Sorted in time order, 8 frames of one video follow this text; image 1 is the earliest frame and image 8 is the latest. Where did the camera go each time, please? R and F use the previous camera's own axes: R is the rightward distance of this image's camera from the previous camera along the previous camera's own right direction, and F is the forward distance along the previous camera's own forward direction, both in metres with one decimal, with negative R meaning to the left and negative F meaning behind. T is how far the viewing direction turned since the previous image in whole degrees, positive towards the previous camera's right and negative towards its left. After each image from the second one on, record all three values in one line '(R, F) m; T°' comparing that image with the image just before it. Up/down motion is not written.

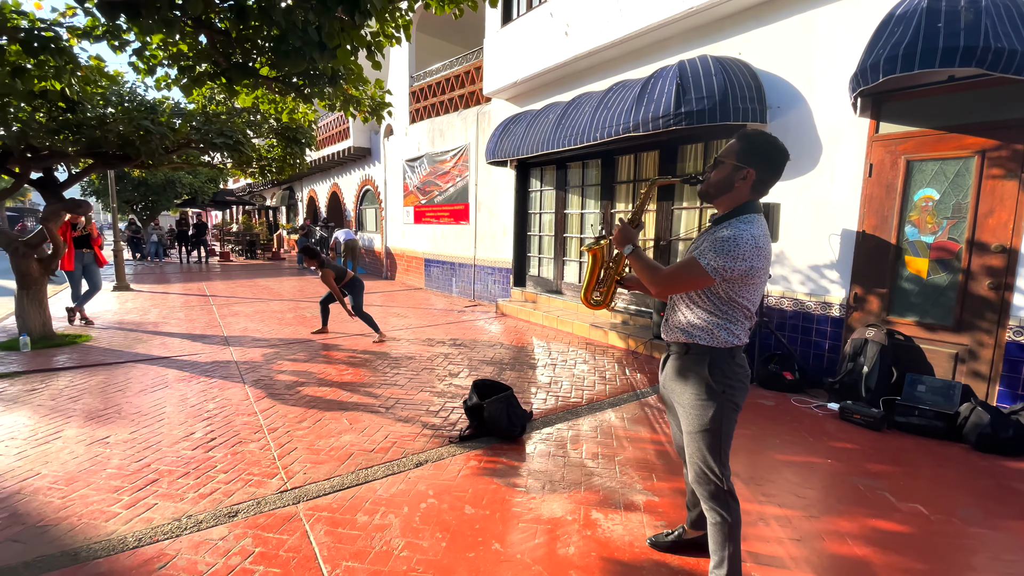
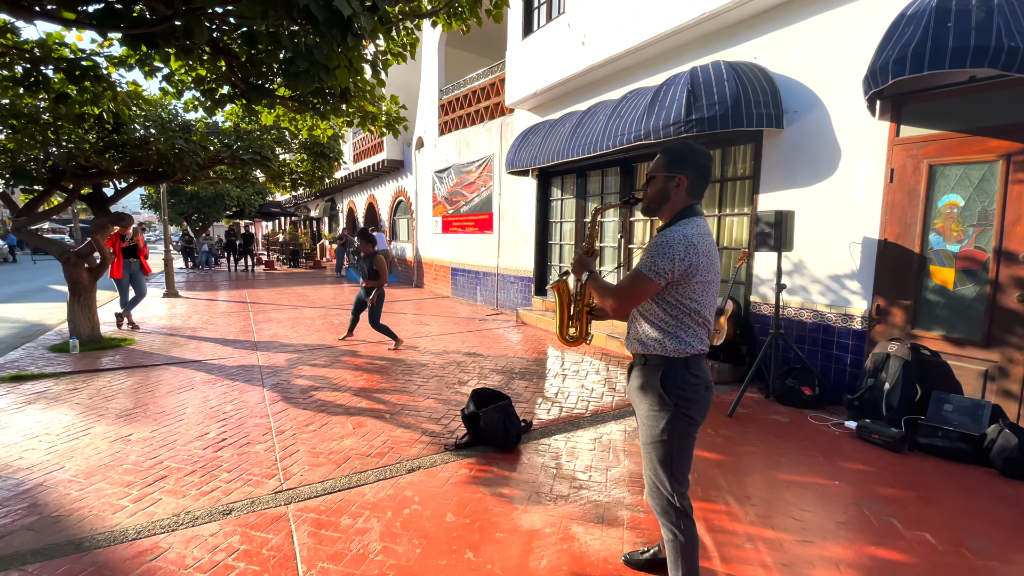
(+0.4, 0.0) m; -5°
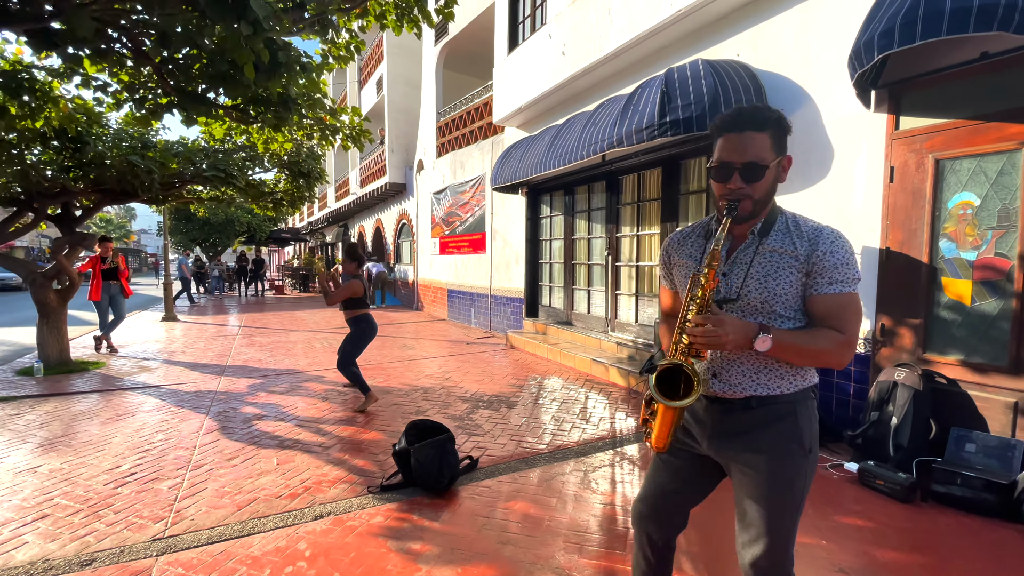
(+0.7, +0.5) m; -3°
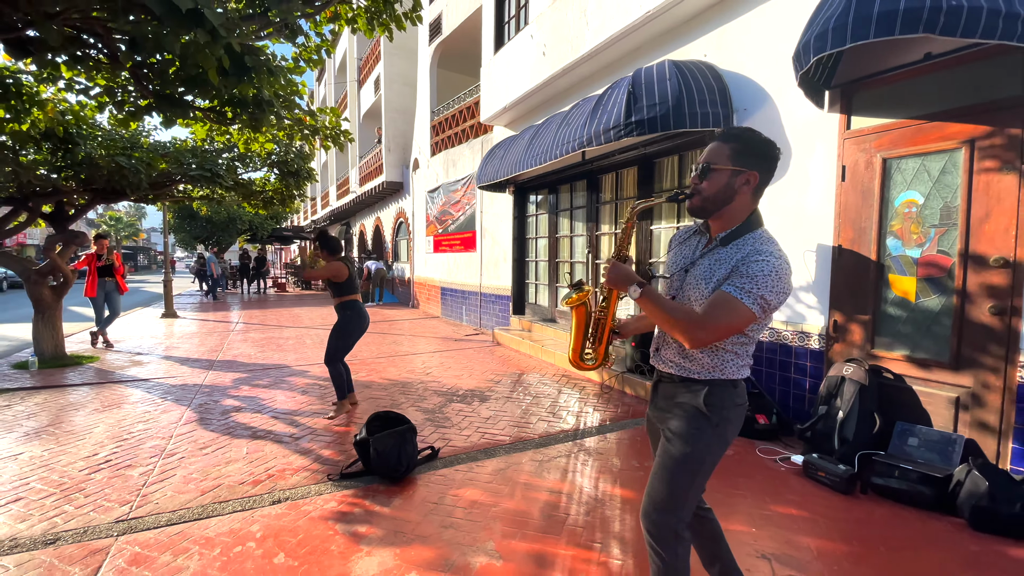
(+0.4, -0.1) m; -1°
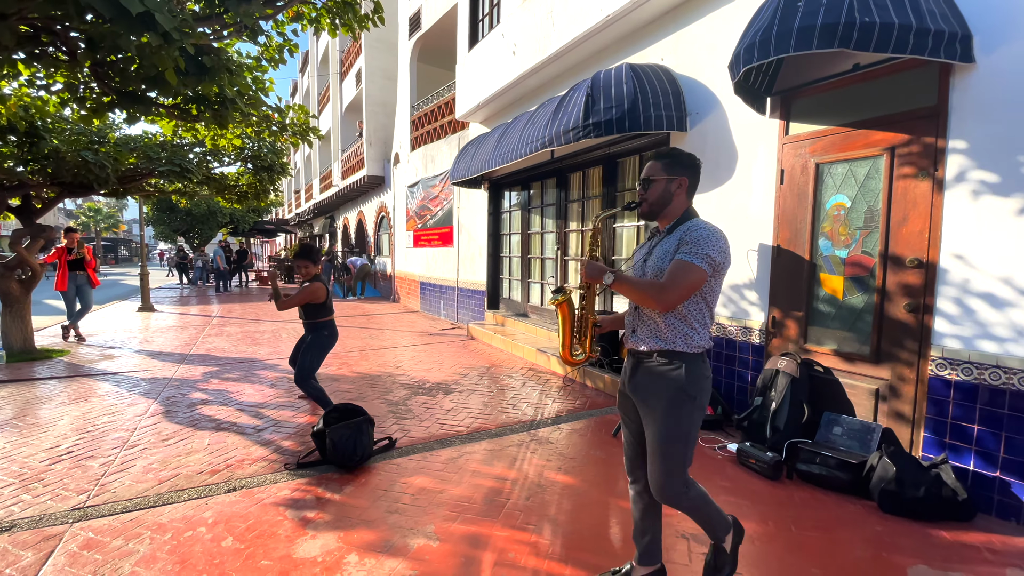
(+0.3, -0.2) m; +1°
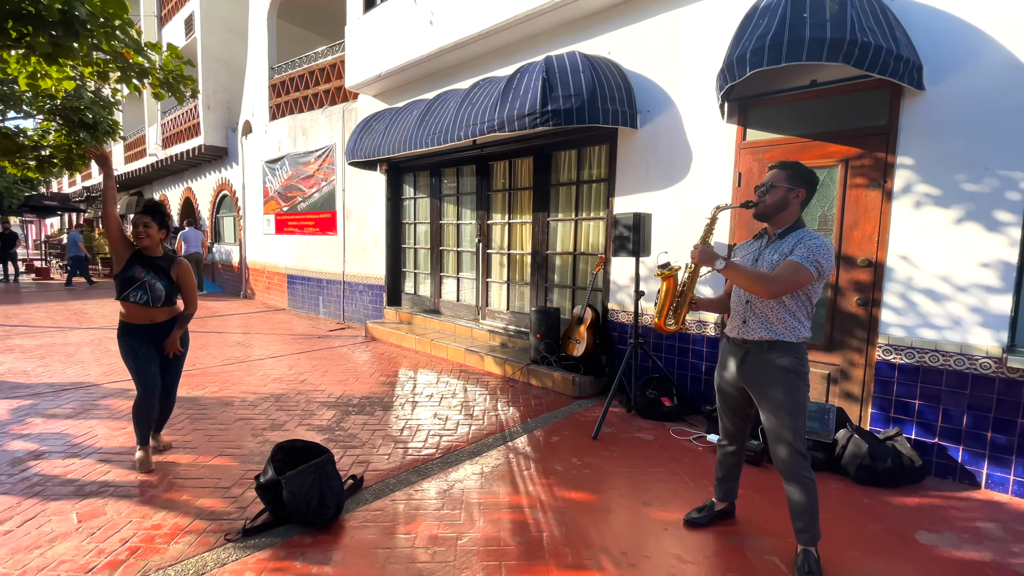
(-1.0, +0.6) m; +19°
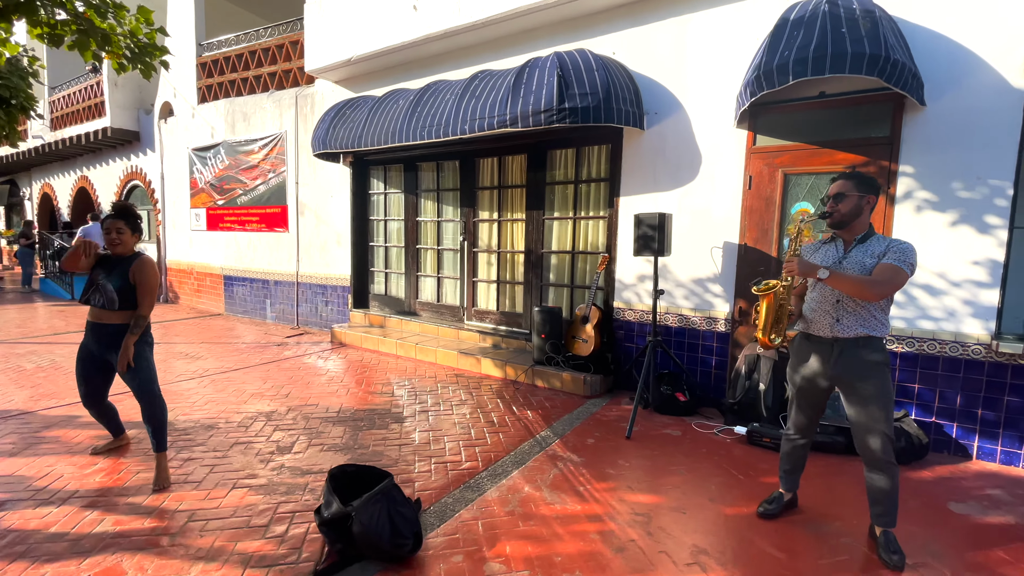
(-0.9, +0.2) m; +10°
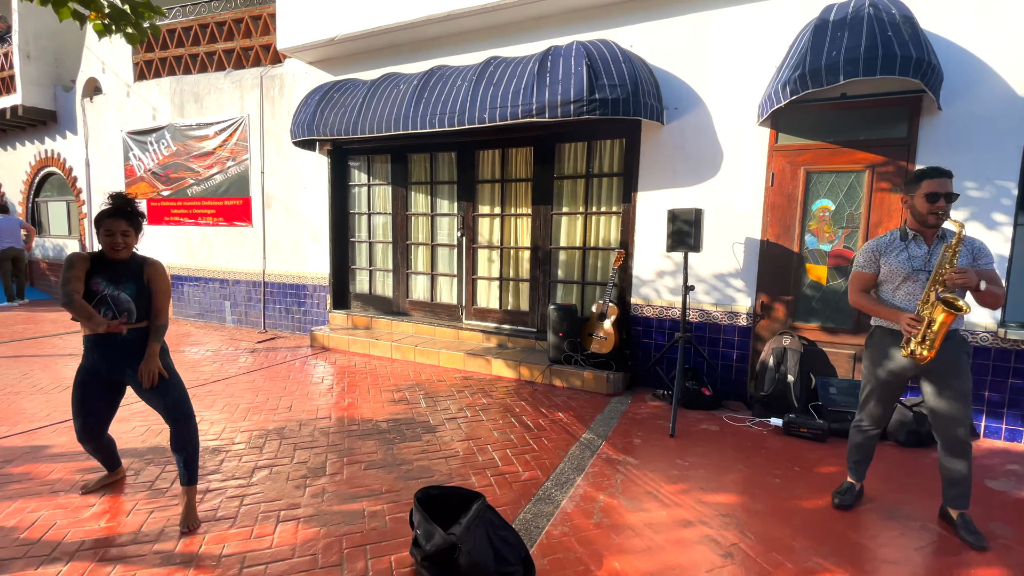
(-0.9, +0.3) m; +8°
